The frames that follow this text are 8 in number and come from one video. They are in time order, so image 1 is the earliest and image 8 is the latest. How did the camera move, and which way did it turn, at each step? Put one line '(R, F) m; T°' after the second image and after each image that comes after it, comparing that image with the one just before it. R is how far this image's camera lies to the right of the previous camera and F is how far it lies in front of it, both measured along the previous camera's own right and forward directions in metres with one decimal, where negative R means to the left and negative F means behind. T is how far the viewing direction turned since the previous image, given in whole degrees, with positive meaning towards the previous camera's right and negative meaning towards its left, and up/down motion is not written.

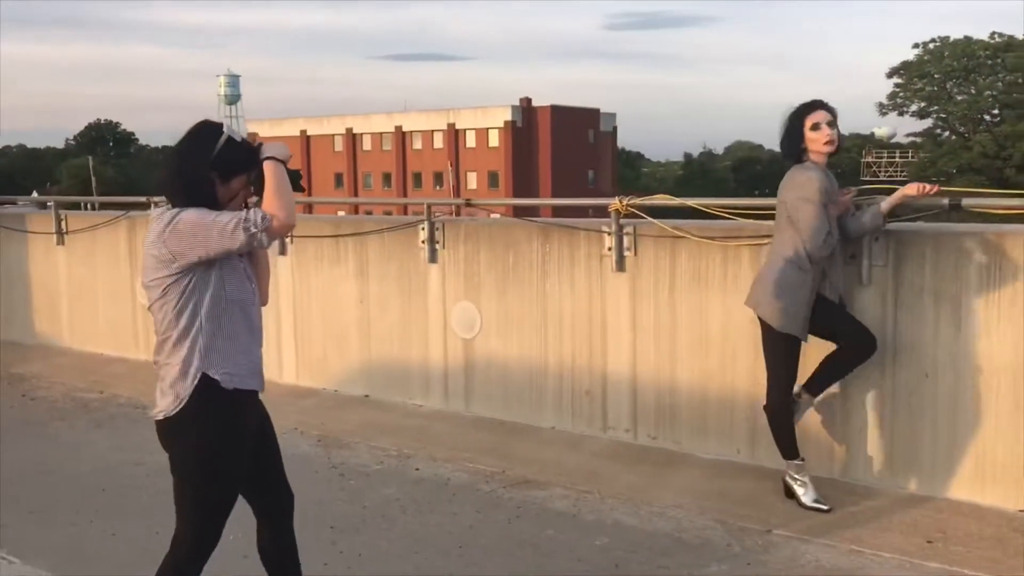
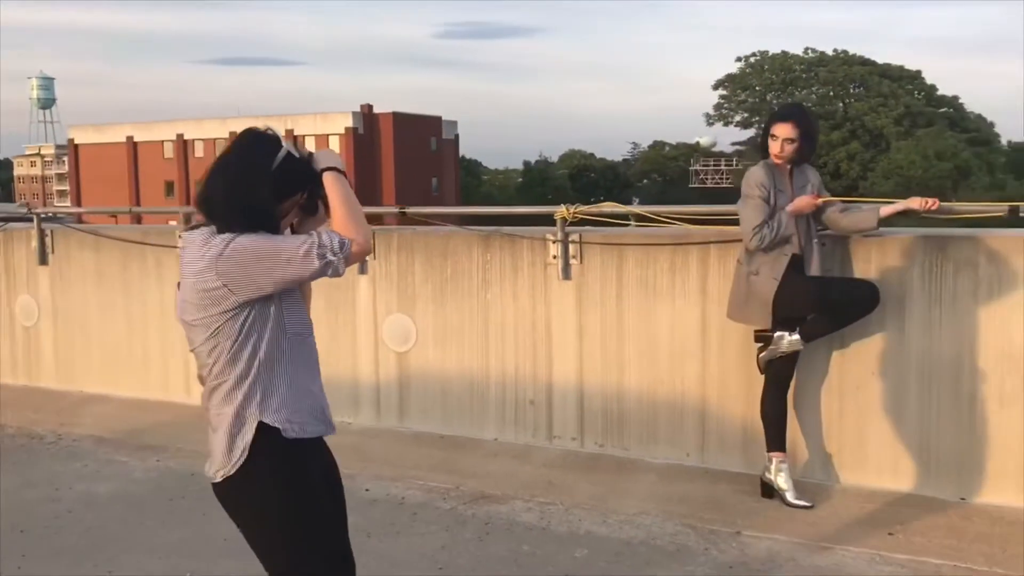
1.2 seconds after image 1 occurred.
(-0.6, +0.1) m; +9°
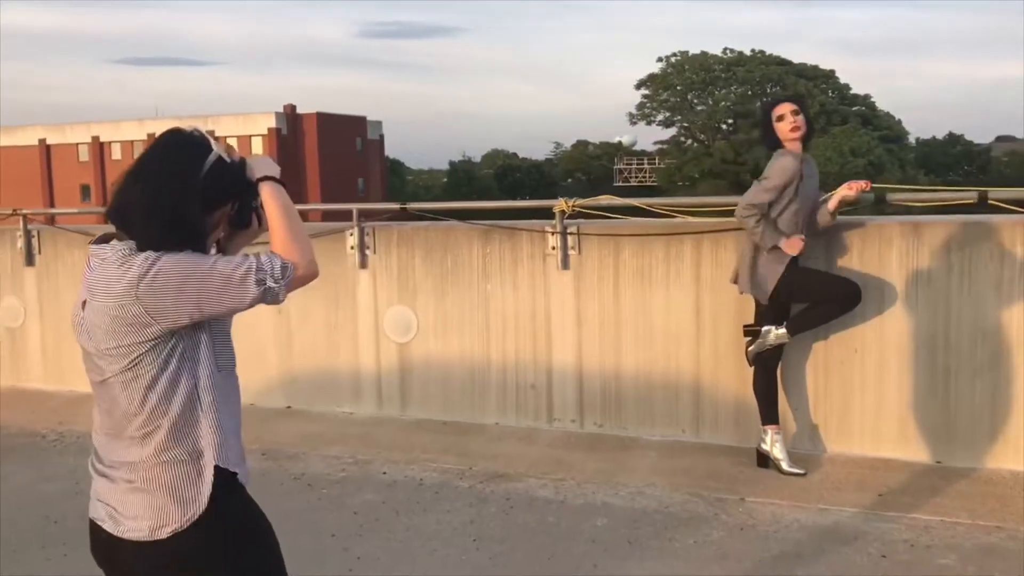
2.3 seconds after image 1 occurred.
(-0.5, -0.3) m; +4°
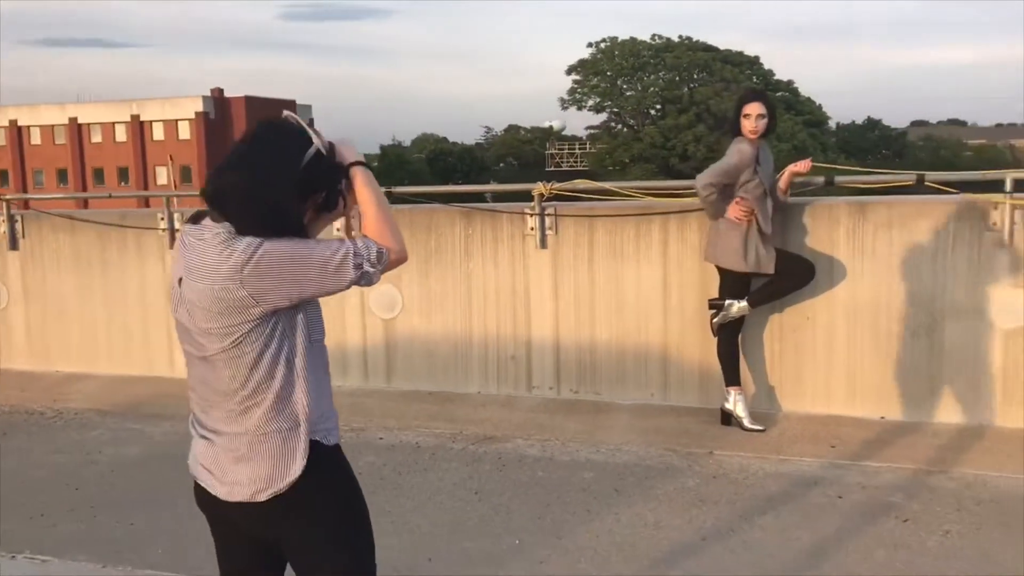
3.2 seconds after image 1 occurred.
(-0.3, -0.4) m; +4°
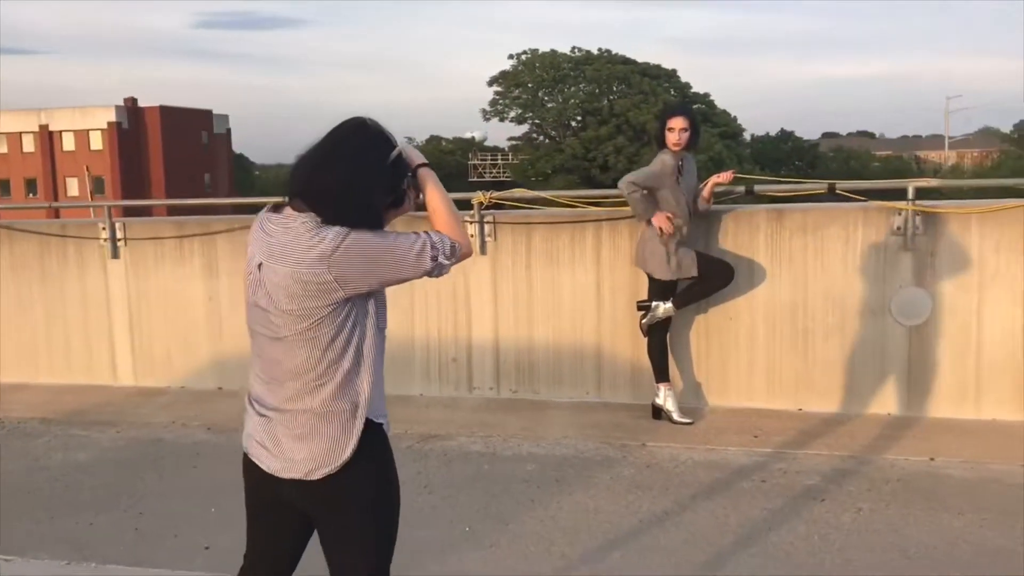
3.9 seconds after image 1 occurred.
(-0.1, -0.3) m; +5°
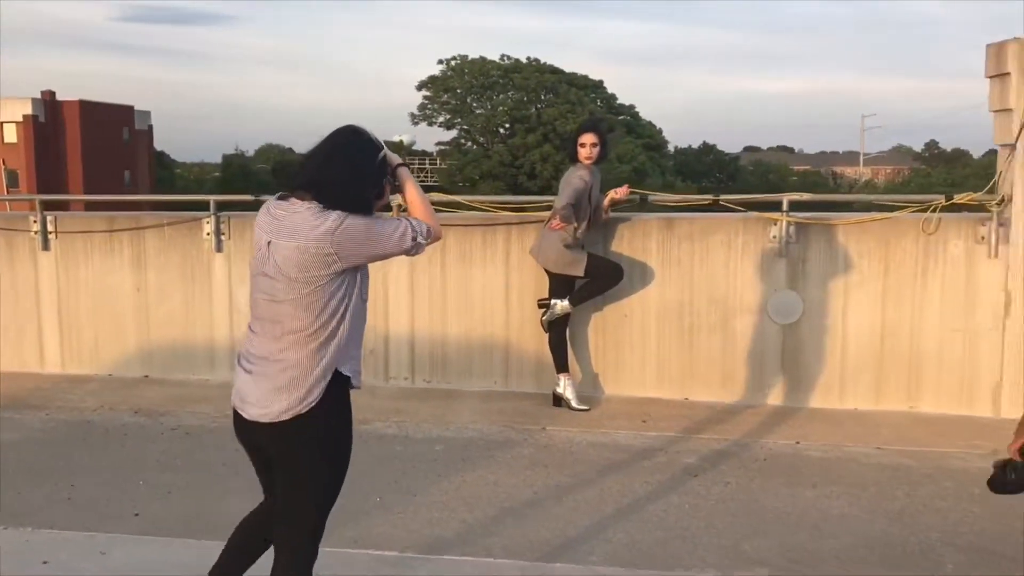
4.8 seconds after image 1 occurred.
(+0.1, -0.5) m; +4°
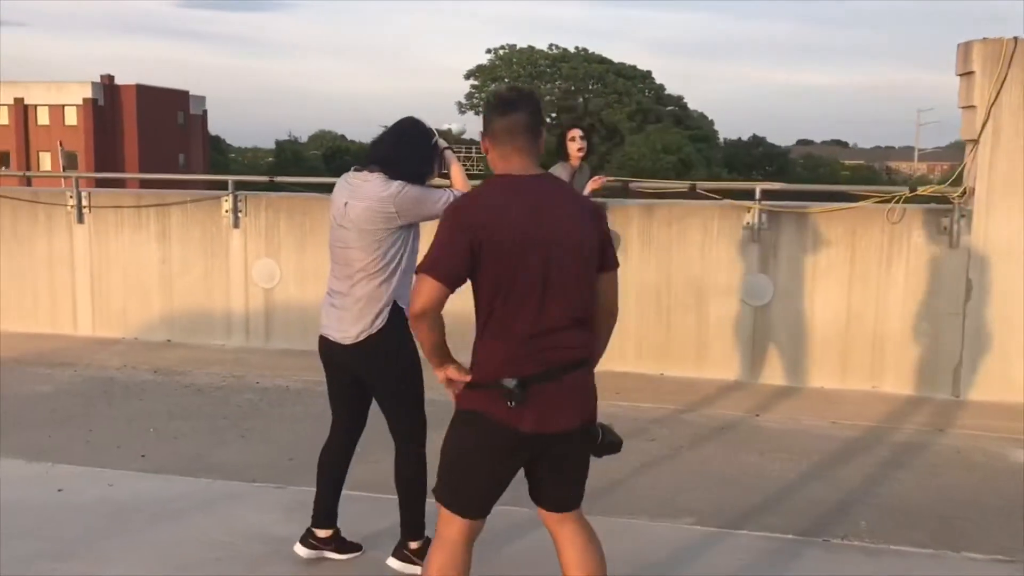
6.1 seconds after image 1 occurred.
(+0.4, -0.5) m; -3°
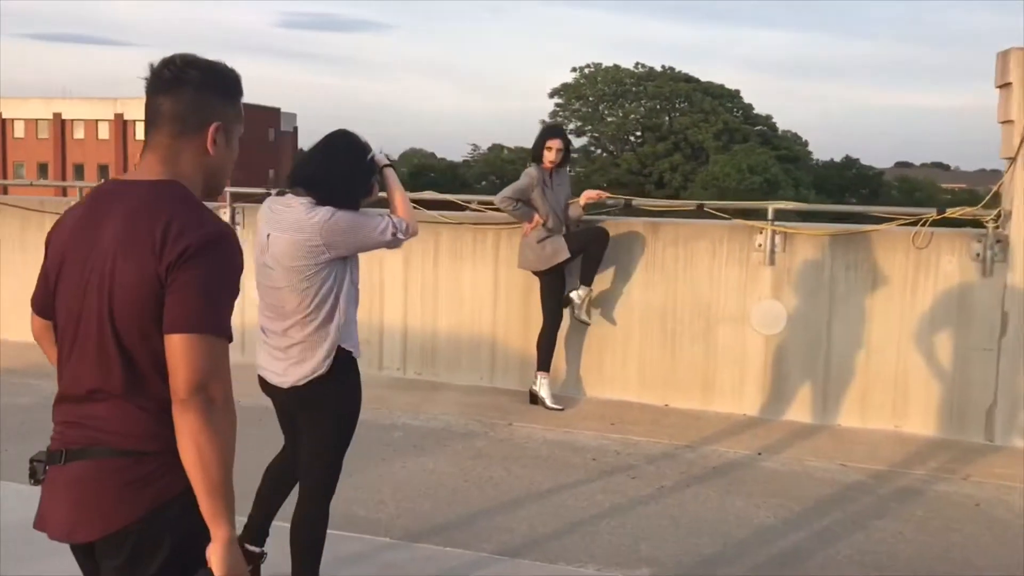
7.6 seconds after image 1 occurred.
(+0.7, +0.4) m; -5°
